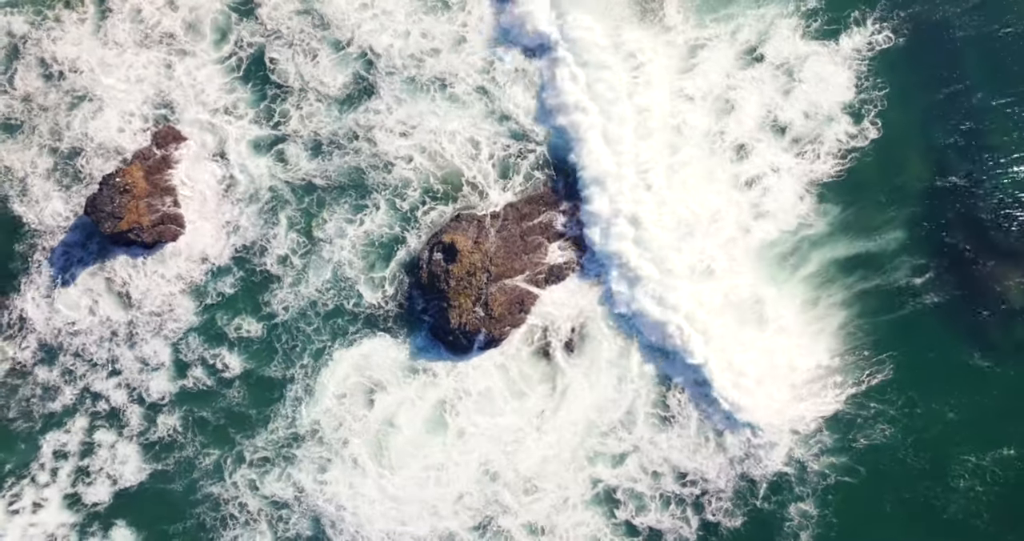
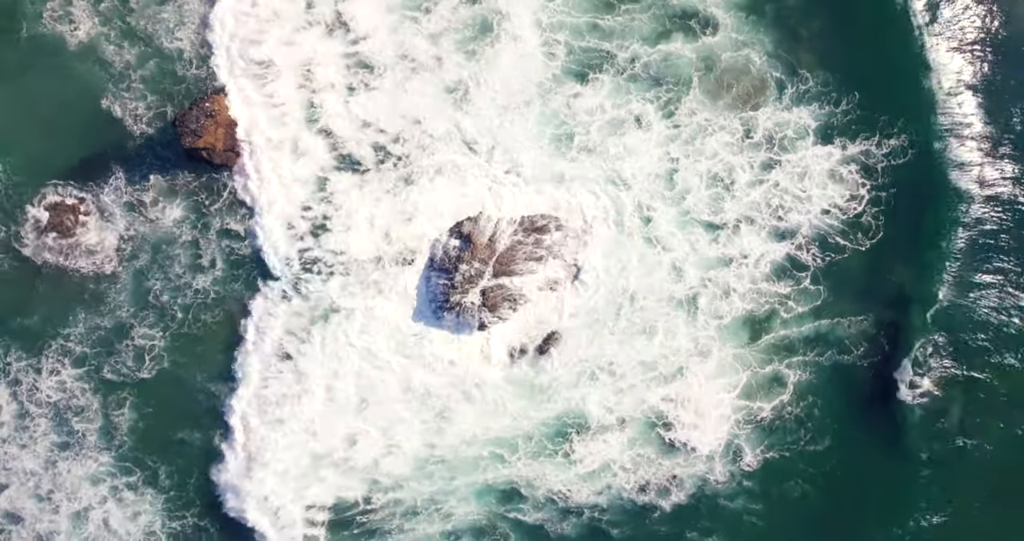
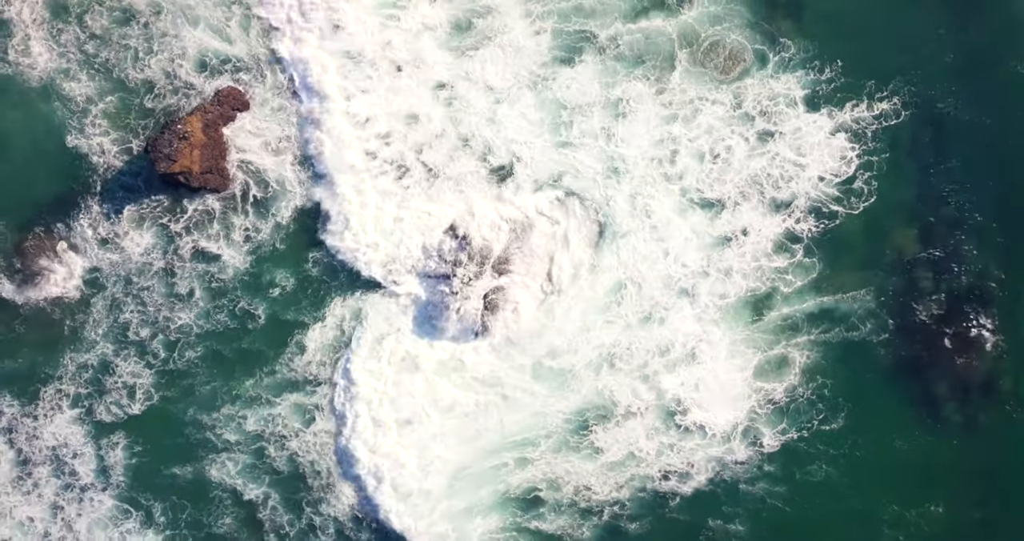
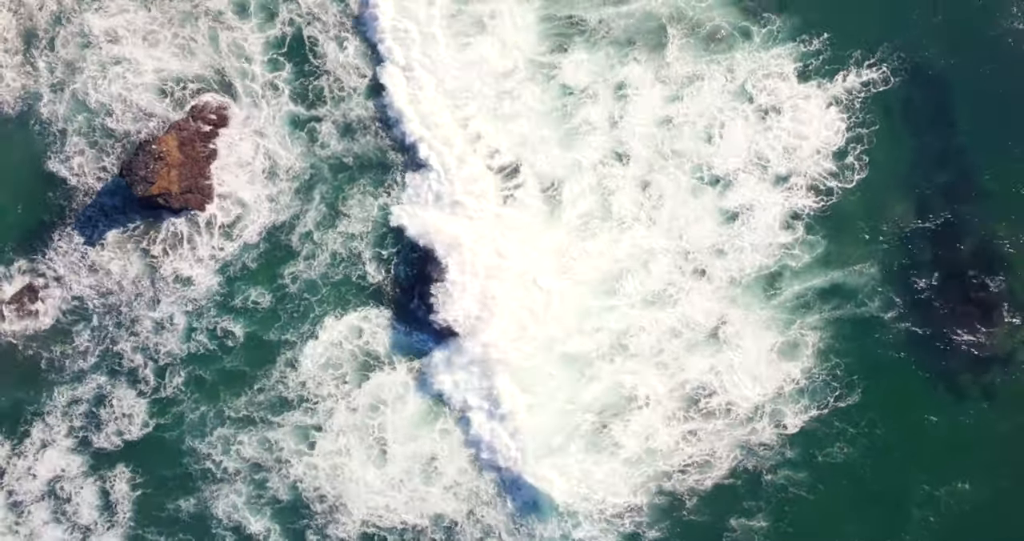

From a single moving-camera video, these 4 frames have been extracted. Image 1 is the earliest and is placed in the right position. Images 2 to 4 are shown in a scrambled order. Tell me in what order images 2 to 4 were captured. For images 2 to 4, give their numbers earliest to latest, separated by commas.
4, 3, 2
